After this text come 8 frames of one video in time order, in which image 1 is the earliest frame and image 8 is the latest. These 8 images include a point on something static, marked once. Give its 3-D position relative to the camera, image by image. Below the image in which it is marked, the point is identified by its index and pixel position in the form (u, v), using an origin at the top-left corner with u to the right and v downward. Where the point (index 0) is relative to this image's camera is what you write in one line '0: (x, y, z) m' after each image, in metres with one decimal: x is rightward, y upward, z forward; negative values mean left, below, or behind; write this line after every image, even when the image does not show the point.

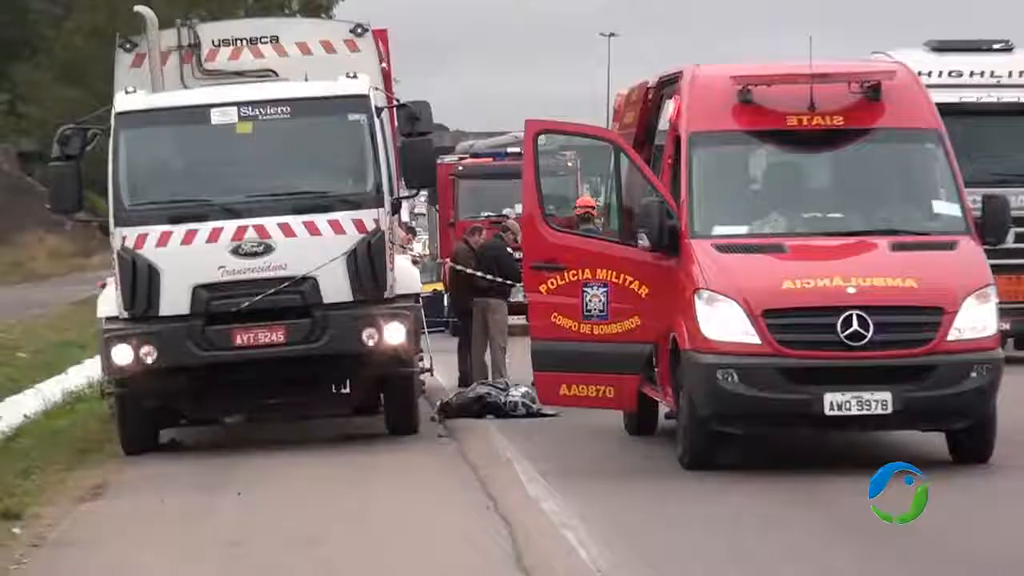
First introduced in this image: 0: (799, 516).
0: (+1.3, -1.1, +8.4) m
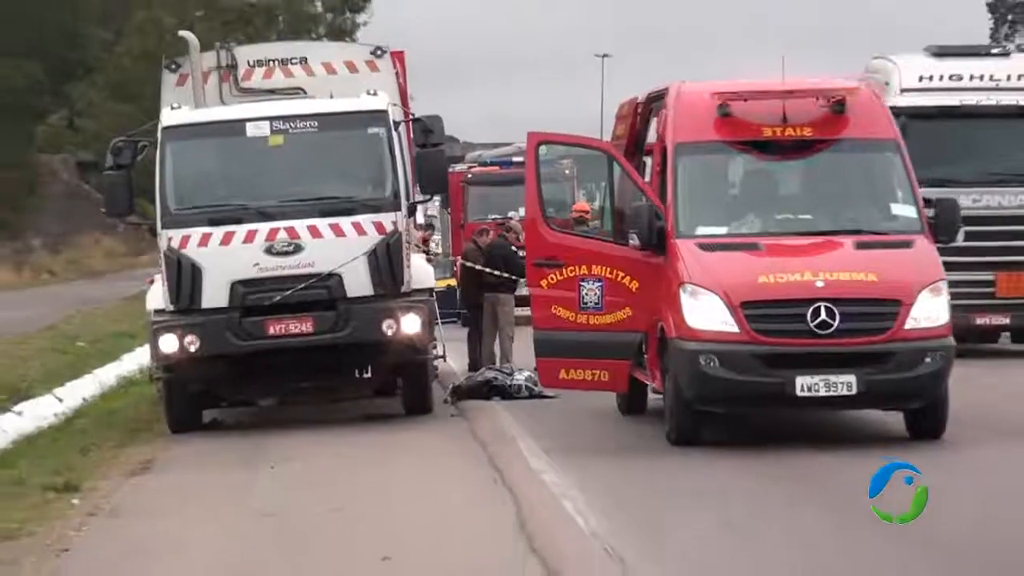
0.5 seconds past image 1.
0: (+1.3, -1.0, +9.5) m
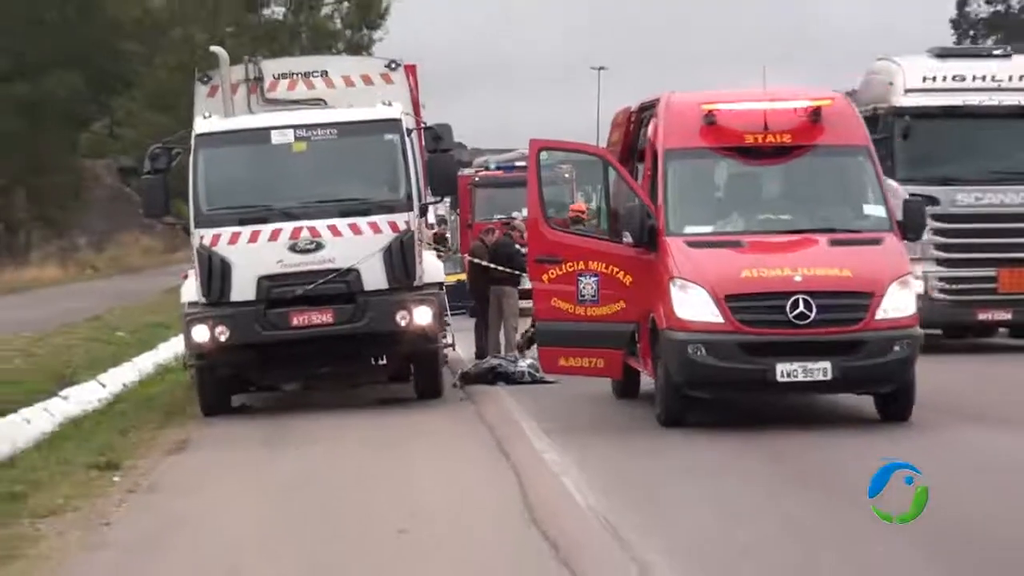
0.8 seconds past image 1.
0: (+1.4, -1.0, +10.3) m
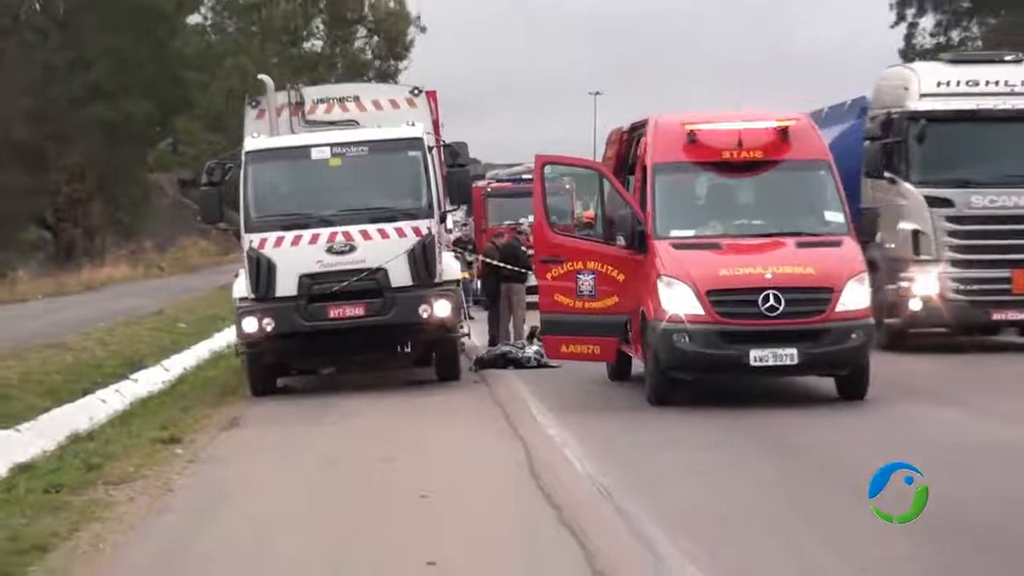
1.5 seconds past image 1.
0: (+1.4, -1.0, +11.9) m
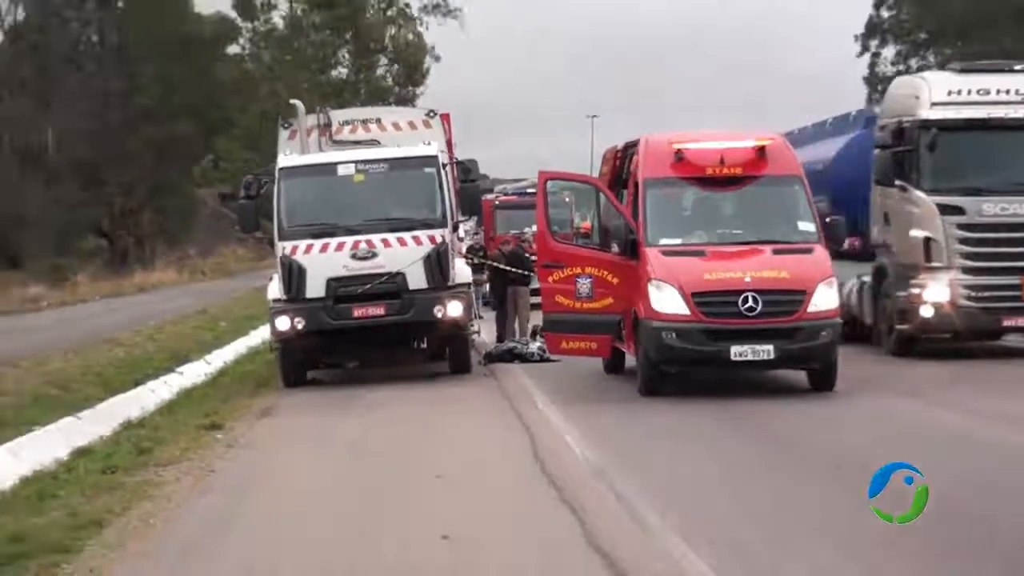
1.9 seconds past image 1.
0: (+1.4, -1.0, +13.3) m
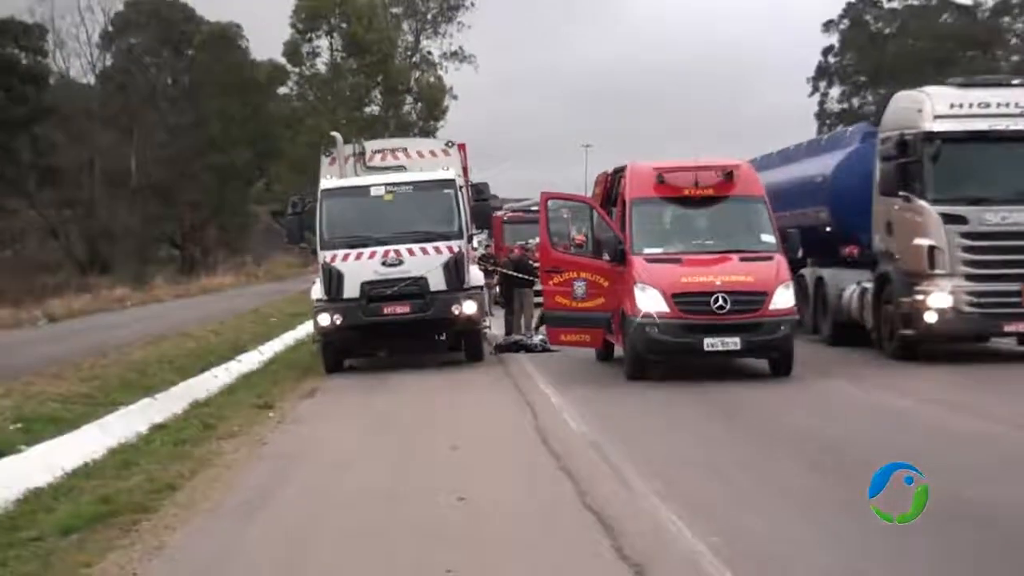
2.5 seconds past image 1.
0: (+1.5, -1.0, +15.8) m
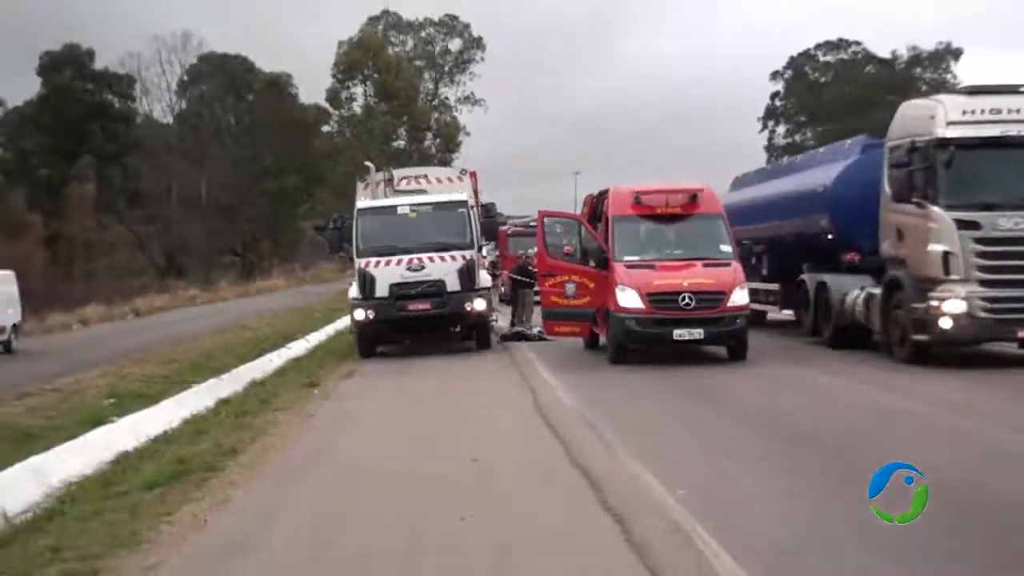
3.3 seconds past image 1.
0: (+1.5, -1.0, +19.3) m
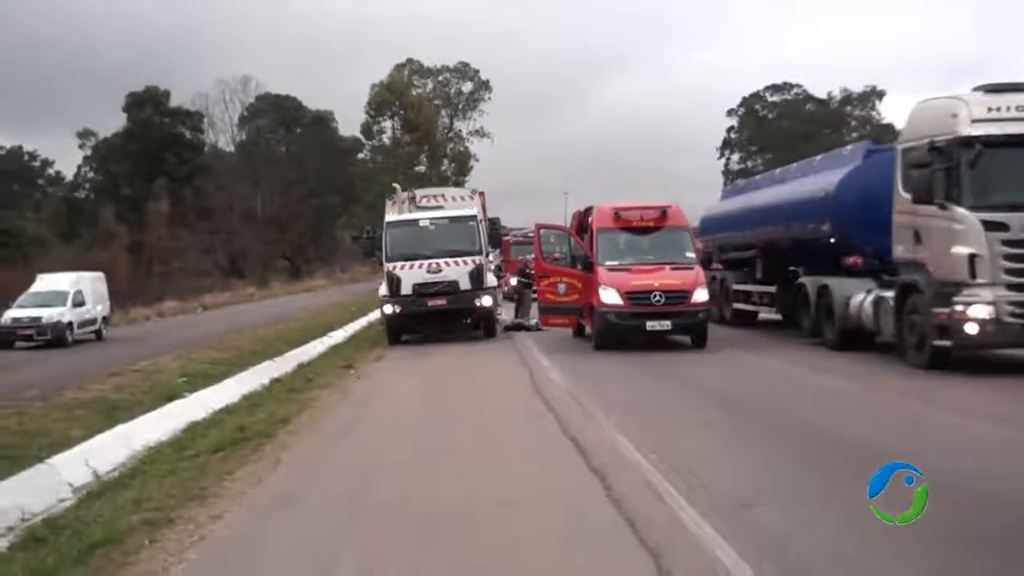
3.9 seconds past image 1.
0: (+1.5, -1.0, +23.3) m
